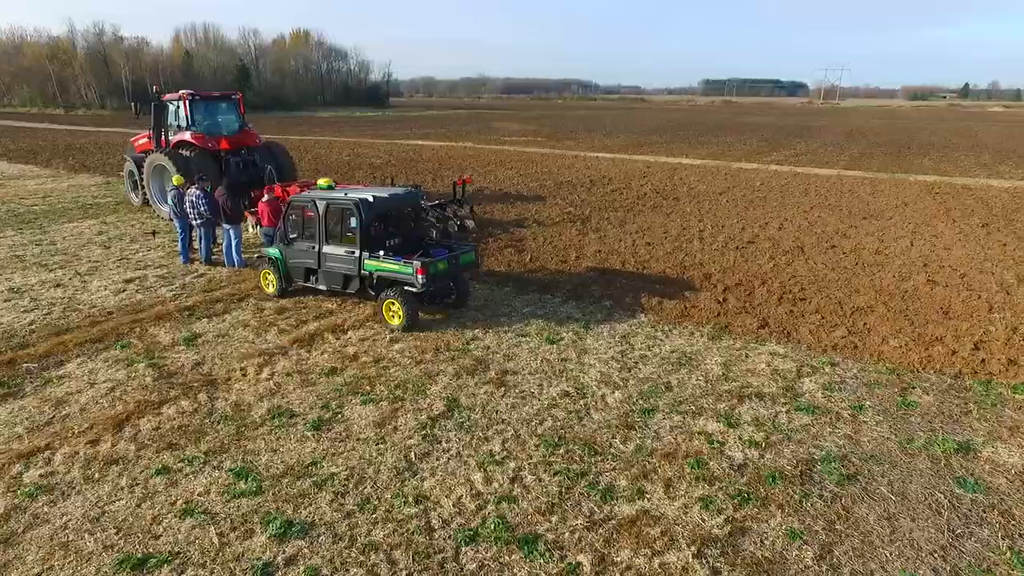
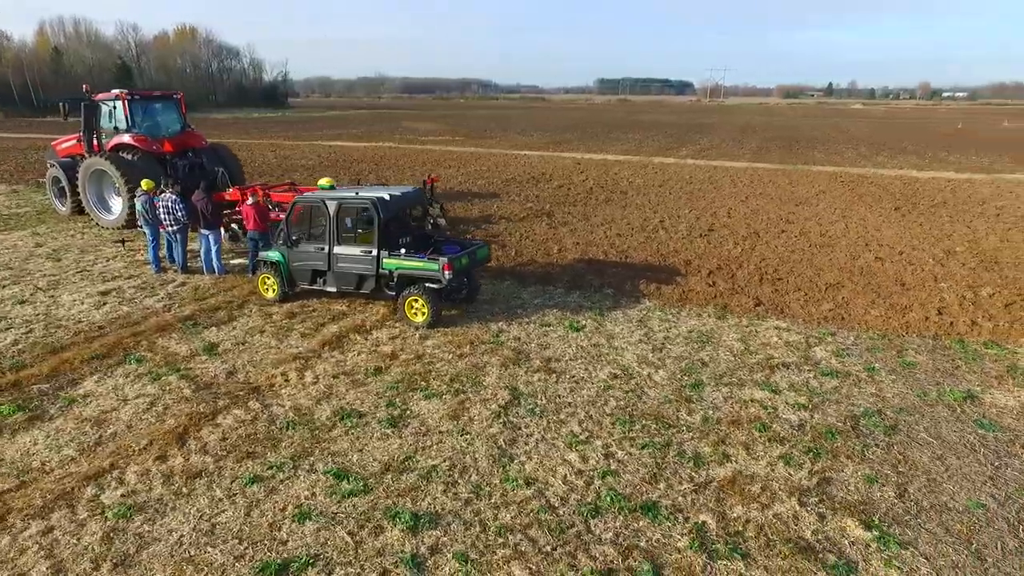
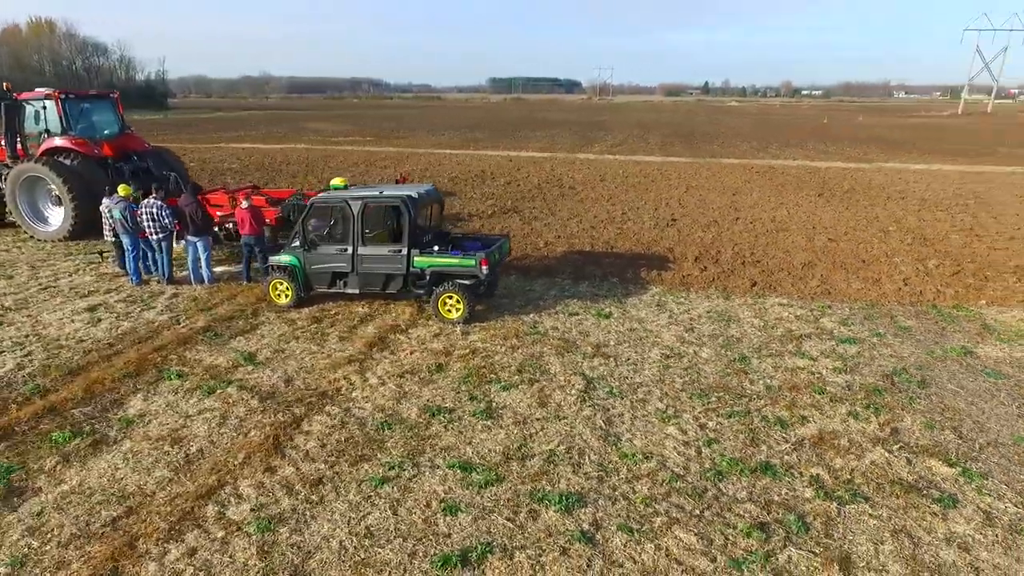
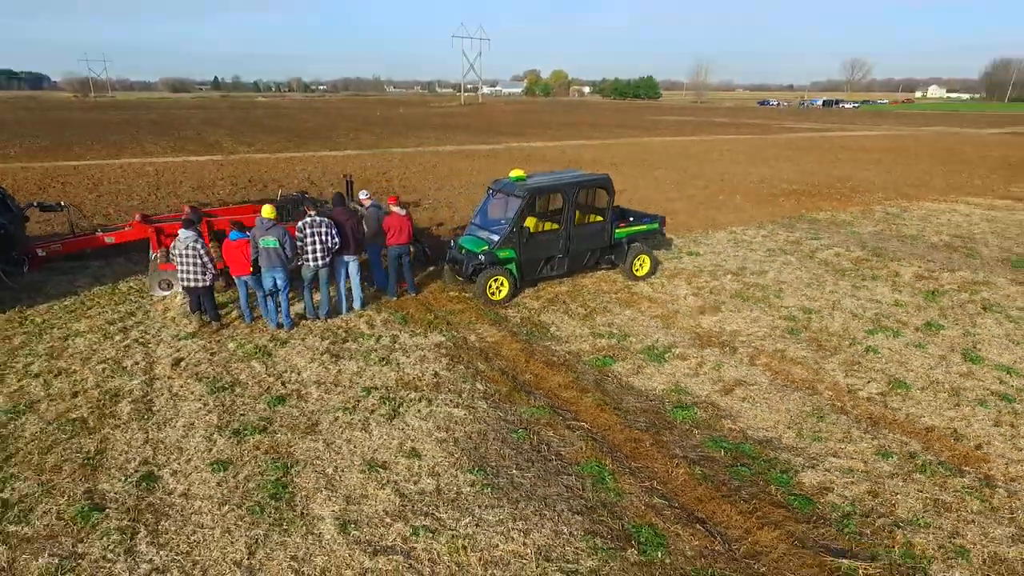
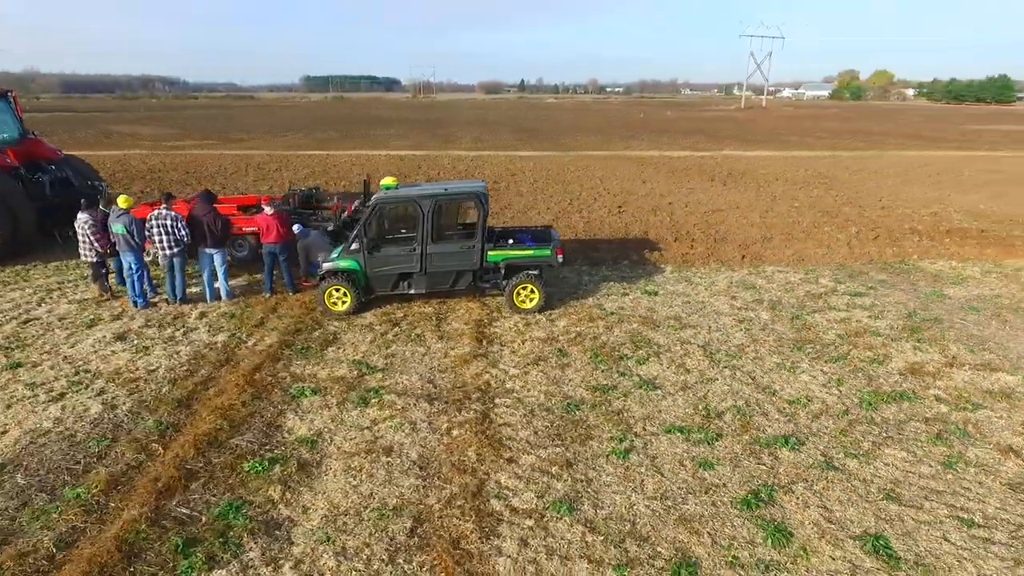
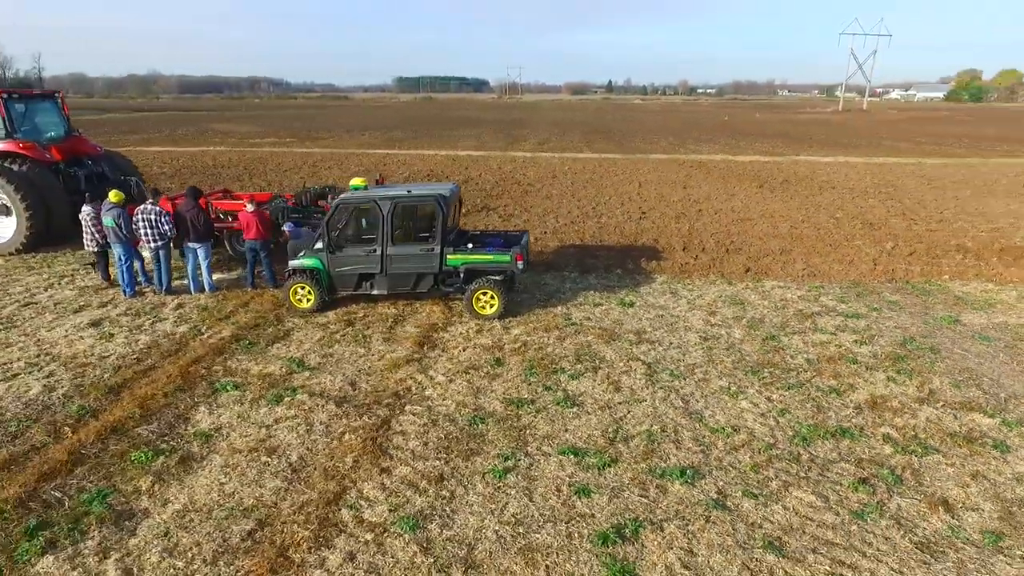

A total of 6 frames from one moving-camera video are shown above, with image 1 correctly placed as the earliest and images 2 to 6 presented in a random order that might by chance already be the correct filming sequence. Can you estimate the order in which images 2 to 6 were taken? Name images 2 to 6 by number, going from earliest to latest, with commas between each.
2, 3, 6, 5, 4
